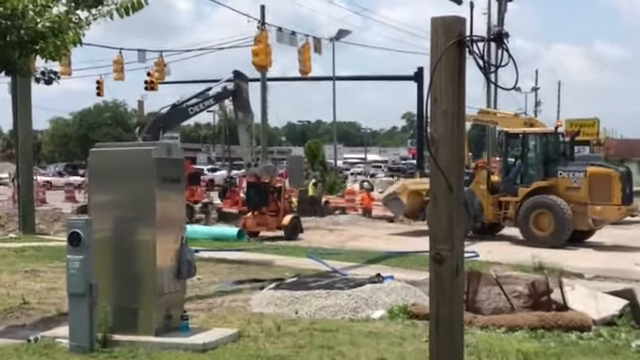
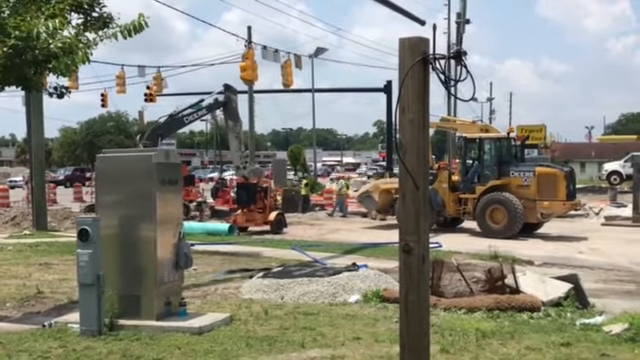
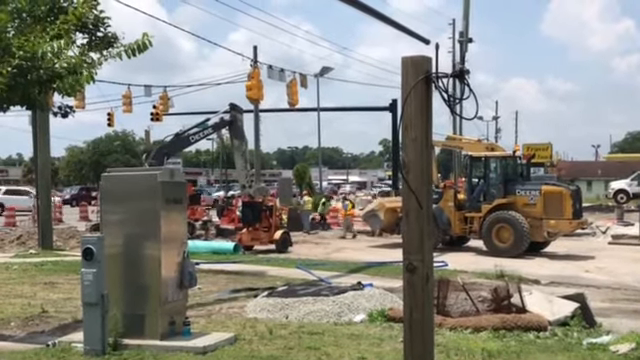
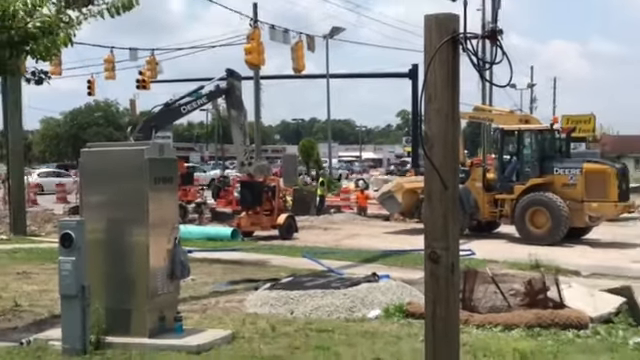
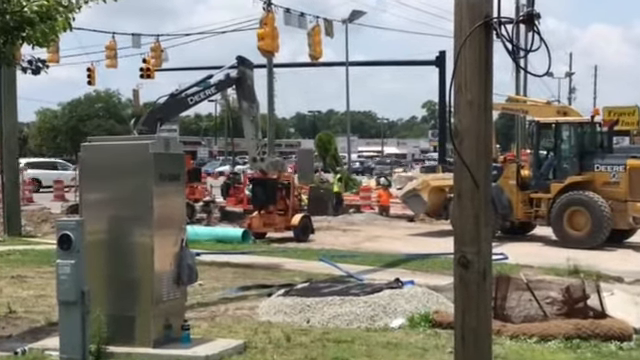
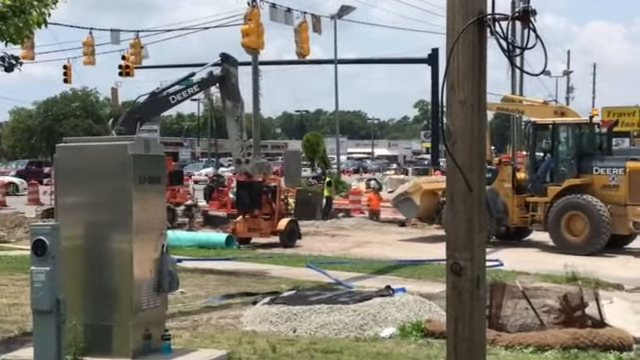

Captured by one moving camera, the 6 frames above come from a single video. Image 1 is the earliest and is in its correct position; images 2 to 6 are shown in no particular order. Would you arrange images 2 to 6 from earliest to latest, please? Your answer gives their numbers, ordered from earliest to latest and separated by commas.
5, 6, 4, 2, 3
